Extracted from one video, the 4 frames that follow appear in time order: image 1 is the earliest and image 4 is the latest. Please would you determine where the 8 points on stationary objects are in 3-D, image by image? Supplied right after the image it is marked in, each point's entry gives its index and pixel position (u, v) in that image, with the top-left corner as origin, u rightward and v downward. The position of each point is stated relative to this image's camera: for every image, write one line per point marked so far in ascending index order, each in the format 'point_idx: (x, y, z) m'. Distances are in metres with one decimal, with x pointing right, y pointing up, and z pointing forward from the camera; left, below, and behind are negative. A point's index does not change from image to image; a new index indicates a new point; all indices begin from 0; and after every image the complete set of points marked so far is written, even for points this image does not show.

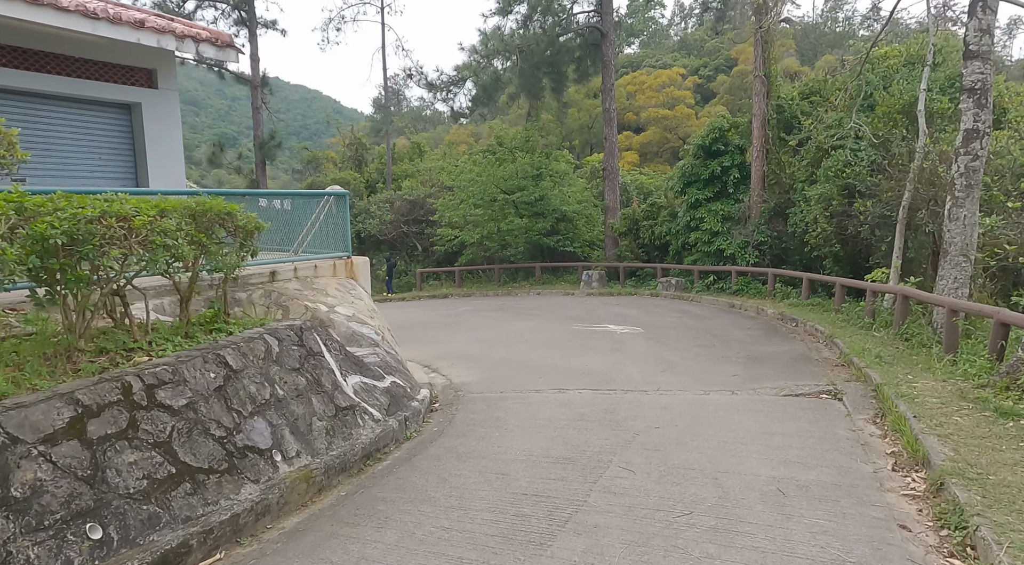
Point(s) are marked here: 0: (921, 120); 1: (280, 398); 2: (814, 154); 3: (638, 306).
0: (+6.2, +2.5, +10.3) m
1: (-1.5, -0.8, +4.4) m
2: (+6.3, +2.7, +14.1) m
3: (+2.8, -0.5, +14.8) m
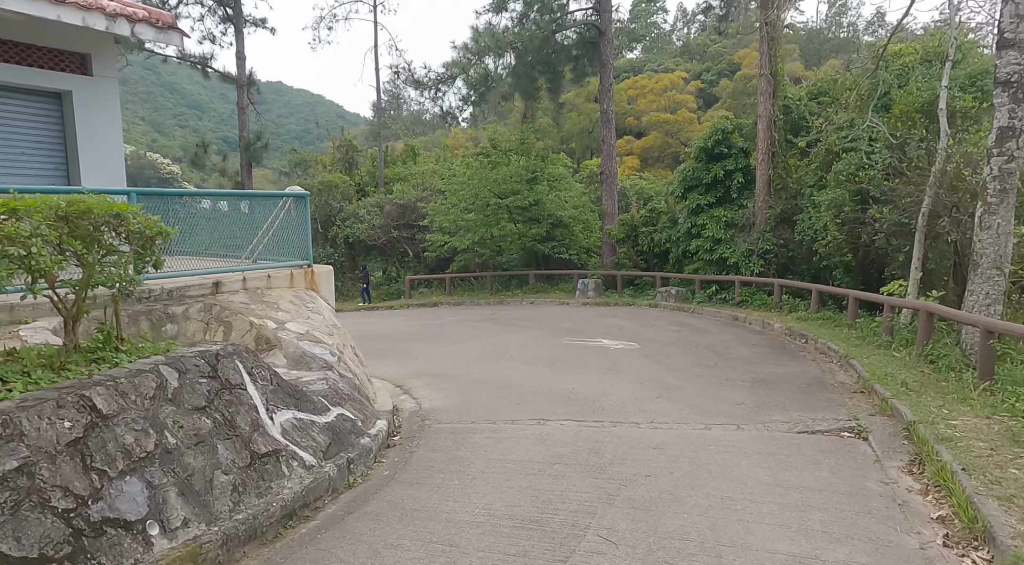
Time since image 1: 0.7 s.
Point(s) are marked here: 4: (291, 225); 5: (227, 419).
0: (+6.0, +2.3, +9.4) m
1: (-1.8, -0.9, +3.5) m
2: (+6.1, +2.4, +13.2) m
3: (+2.5, -0.7, +13.9) m
4: (-2.5, +0.7, +7.8) m
5: (-1.7, -0.8, +4.1) m
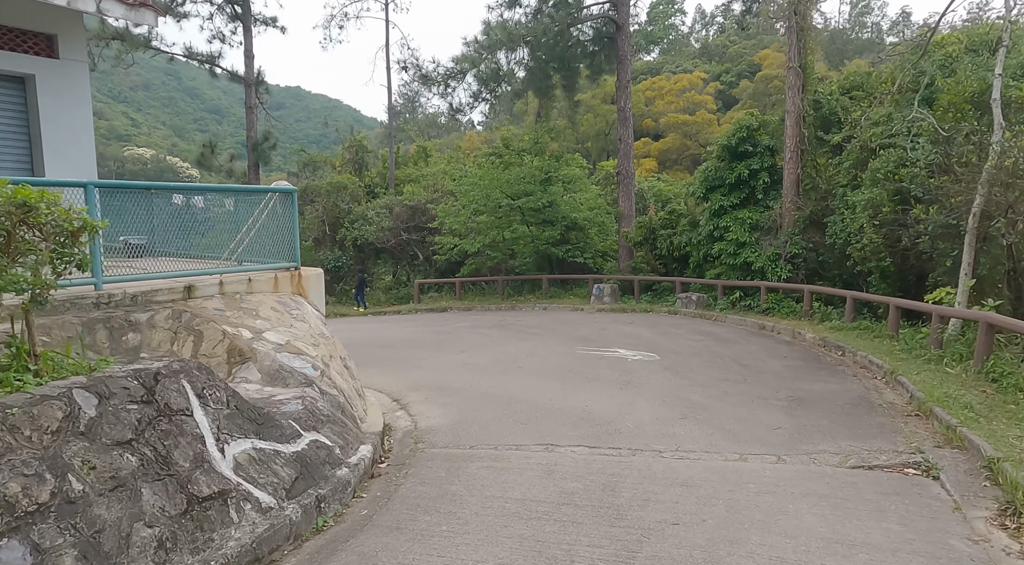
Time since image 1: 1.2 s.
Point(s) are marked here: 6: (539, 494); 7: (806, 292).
0: (+6.1, +2.2, +8.5) m
1: (-1.8, -0.9, +2.8) m
2: (+6.3, +2.3, +12.3) m
3: (+2.8, -0.8, +13.1) m
4: (-2.5, +0.6, +7.1) m
5: (-1.7, -0.8, +3.3) m
6: (+0.2, -1.4, +4.4) m
7: (+5.3, -0.2, +12.1) m
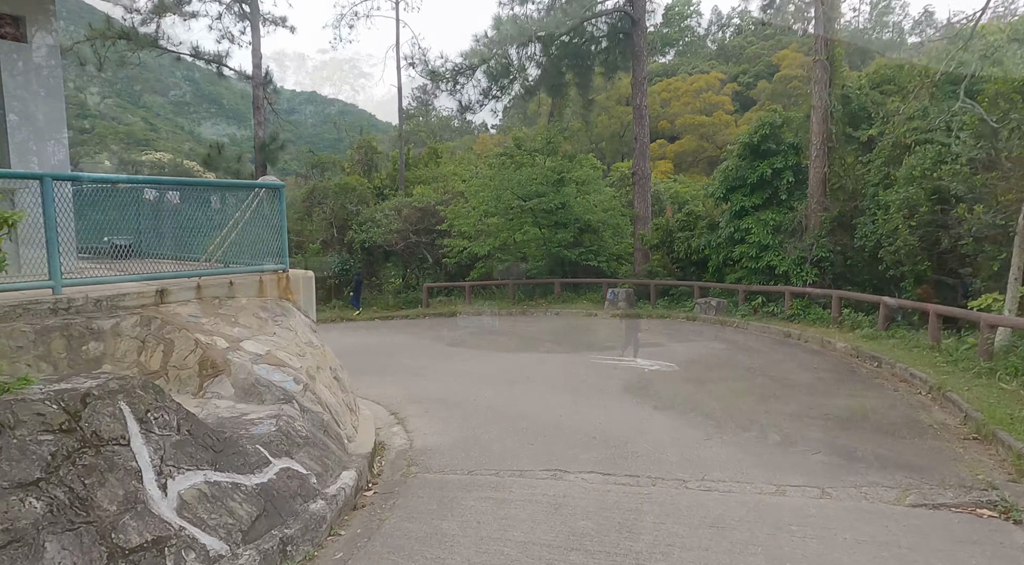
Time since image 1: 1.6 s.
0: (+6.2, +2.1, +7.8) m
1: (-1.8, -0.9, +2.2) m
2: (+6.5, +2.2, +11.5) m
3: (+2.9, -0.9, +12.4) m
4: (-2.4, +0.6, +6.5) m
5: (-1.7, -0.9, +2.7) m
6: (+0.2, -1.4, +3.7) m
7: (+5.4, -0.3, +11.3) m
